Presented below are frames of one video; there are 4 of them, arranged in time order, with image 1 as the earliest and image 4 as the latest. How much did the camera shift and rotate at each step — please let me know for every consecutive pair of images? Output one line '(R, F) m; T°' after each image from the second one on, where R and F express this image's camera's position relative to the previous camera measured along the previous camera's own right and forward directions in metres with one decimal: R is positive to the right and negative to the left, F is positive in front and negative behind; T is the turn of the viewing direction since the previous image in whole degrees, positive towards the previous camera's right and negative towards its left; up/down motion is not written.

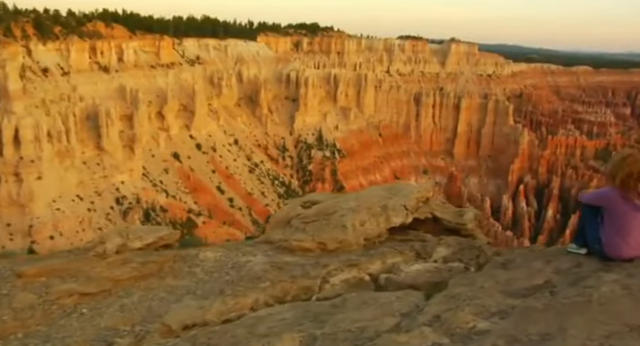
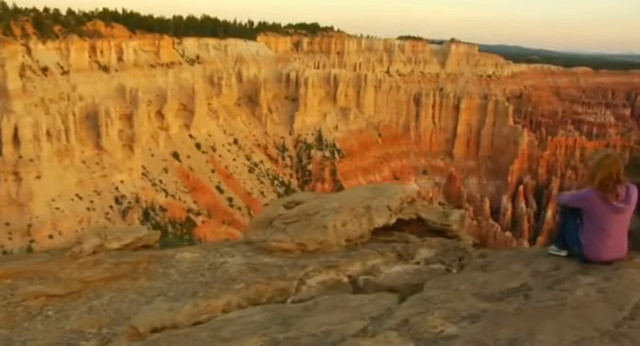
(+0.2, +0.1) m; 0°
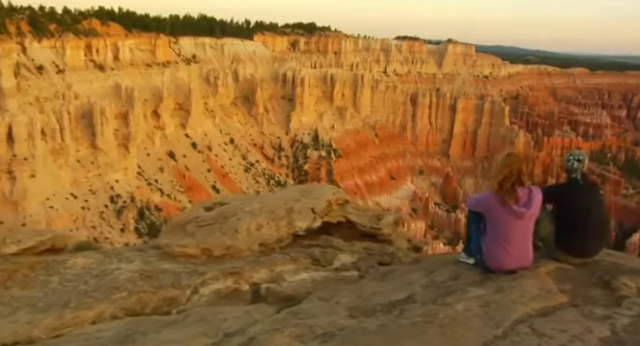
(+1.0, +0.4) m; 0°
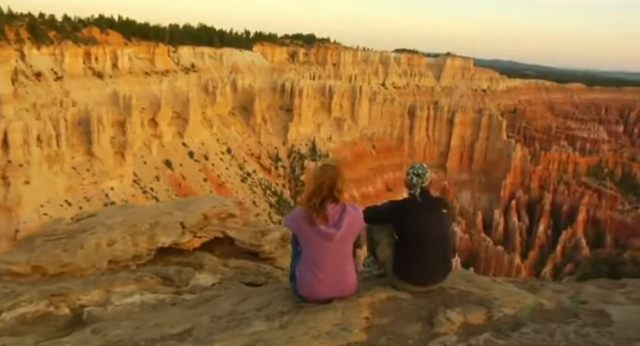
(+1.5, +0.5) m; 0°
